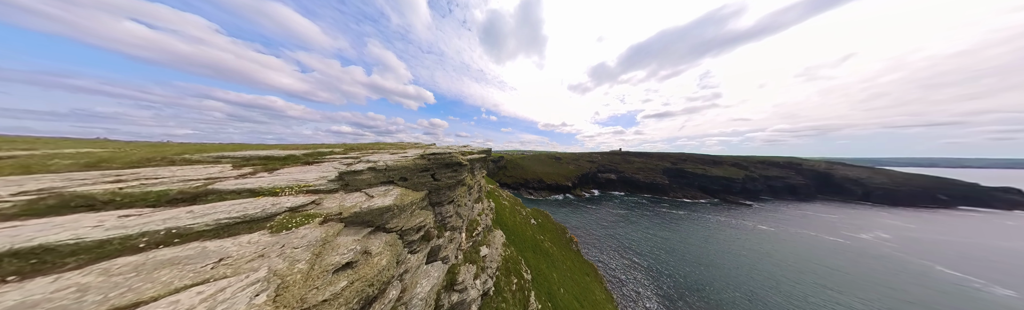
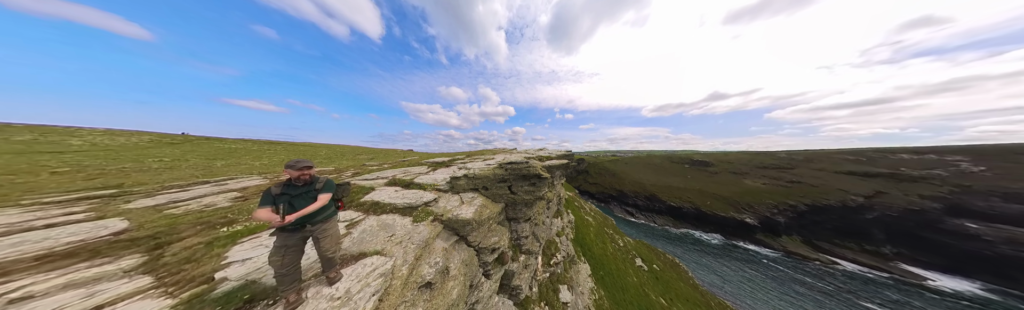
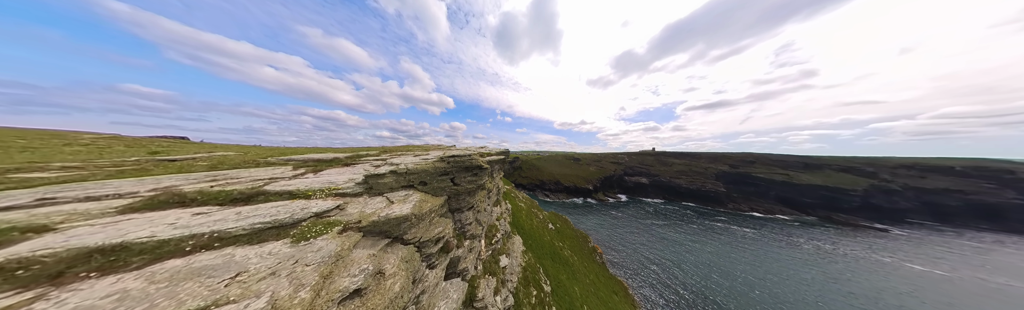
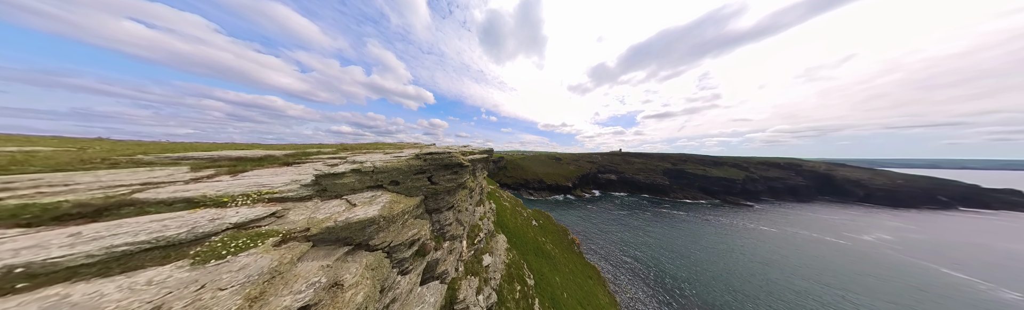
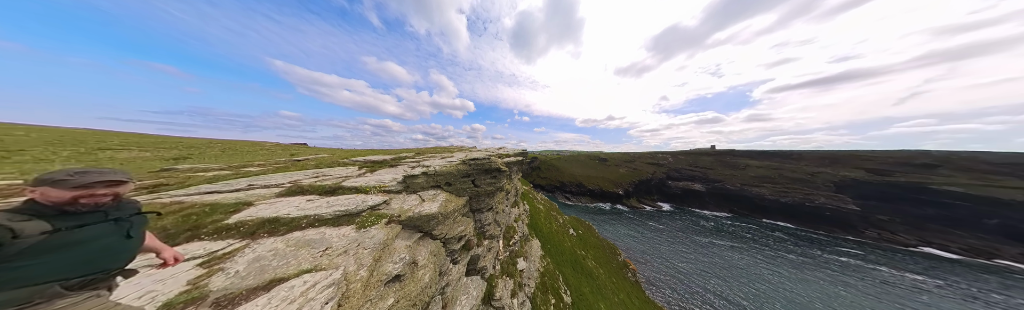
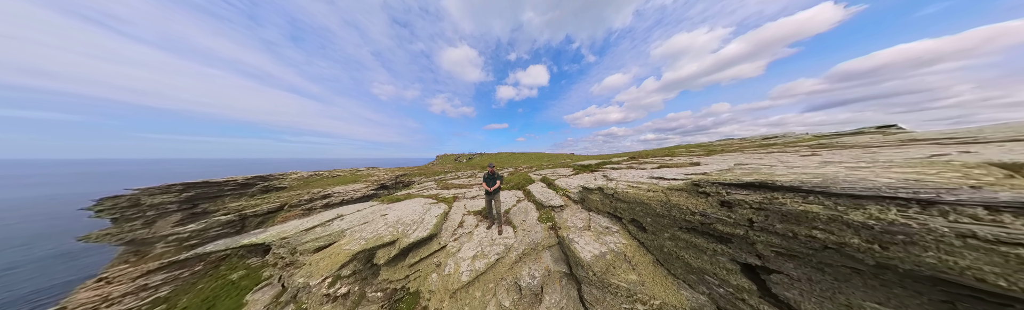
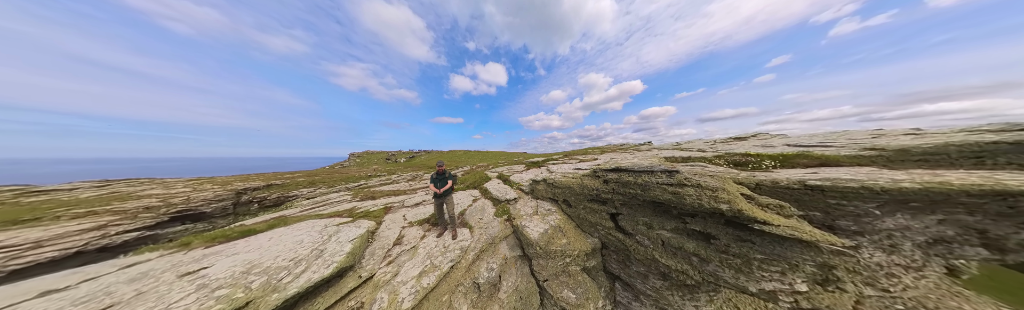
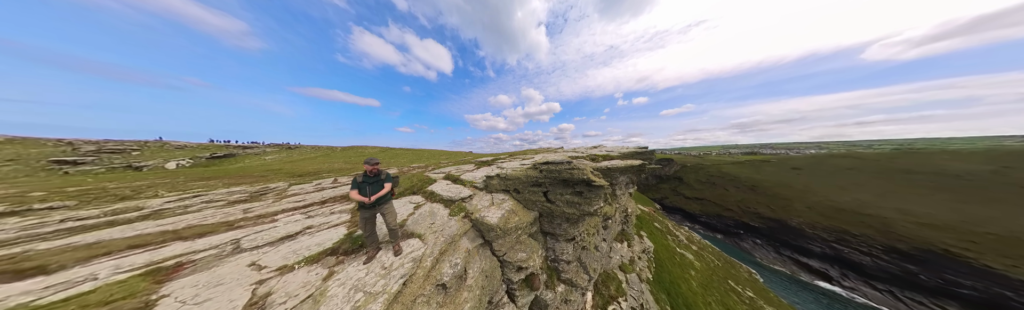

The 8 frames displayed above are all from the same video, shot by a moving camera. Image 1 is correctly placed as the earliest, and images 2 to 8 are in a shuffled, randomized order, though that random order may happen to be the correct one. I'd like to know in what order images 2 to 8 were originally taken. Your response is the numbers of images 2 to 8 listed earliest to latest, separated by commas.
4, 3, 5, 2, 8, 7, 6
